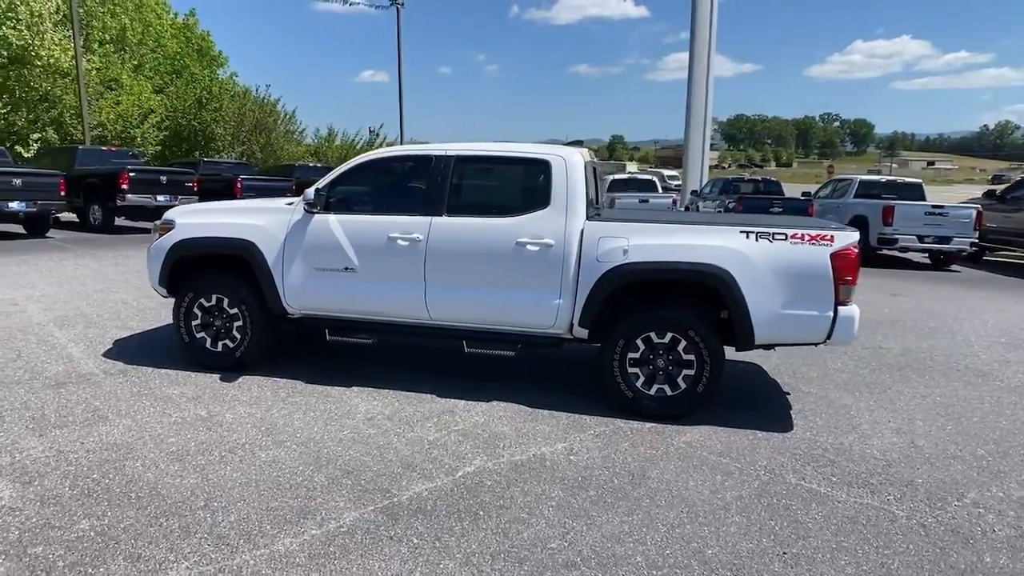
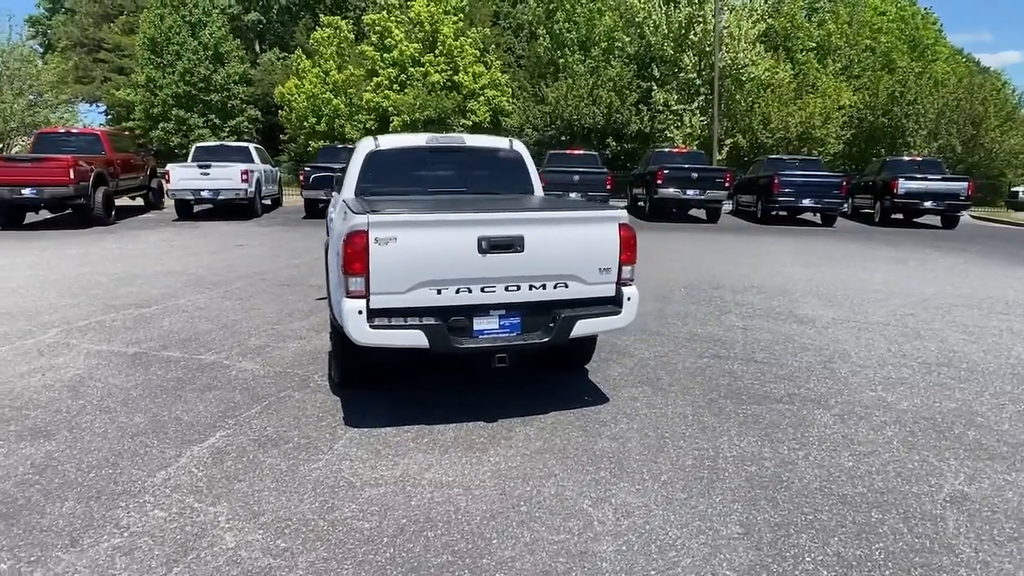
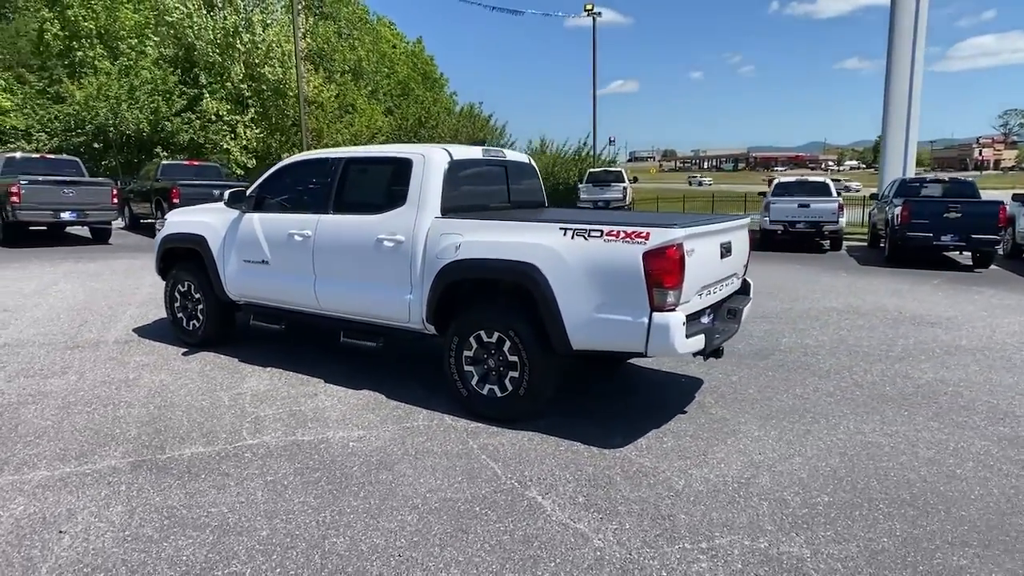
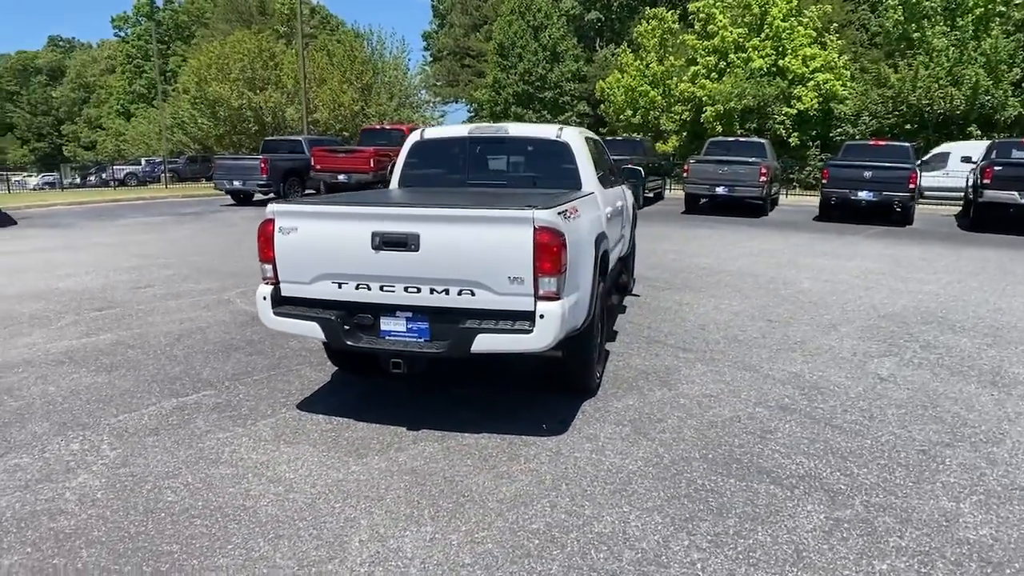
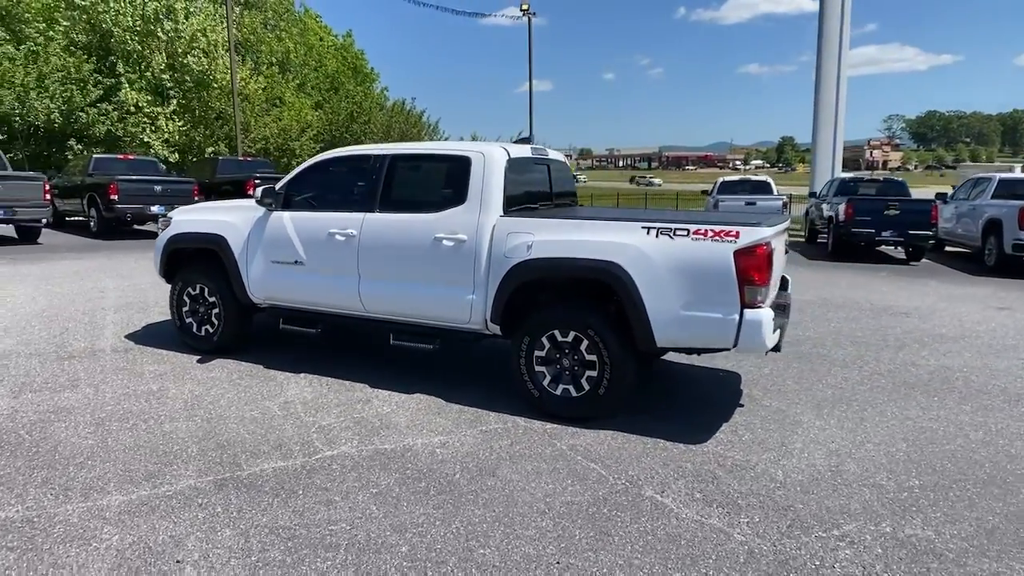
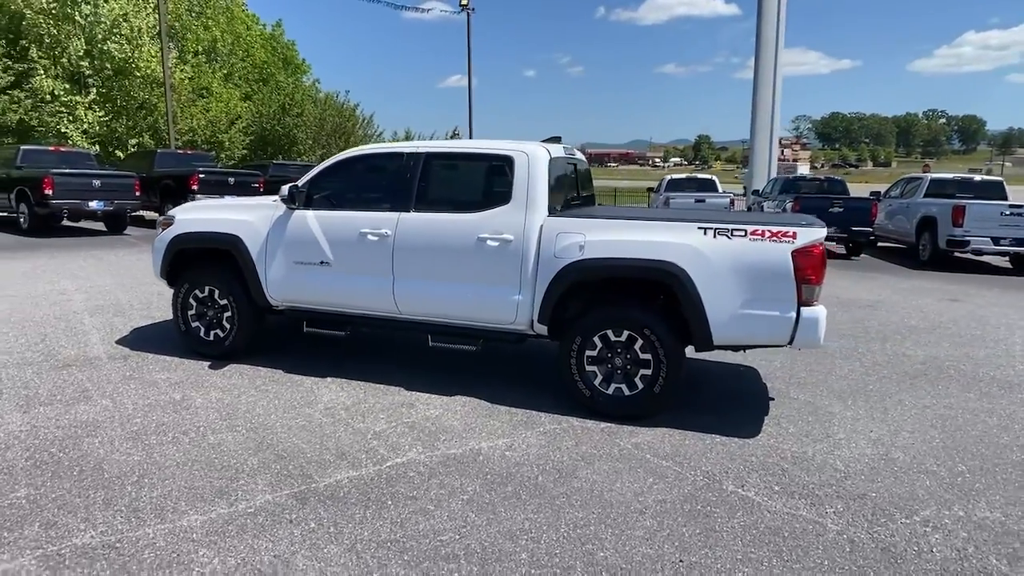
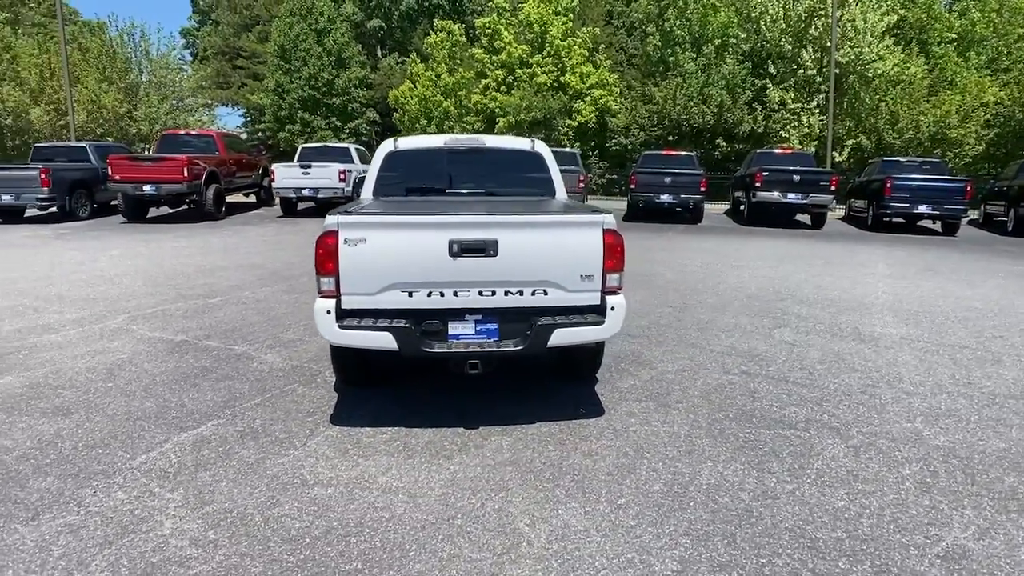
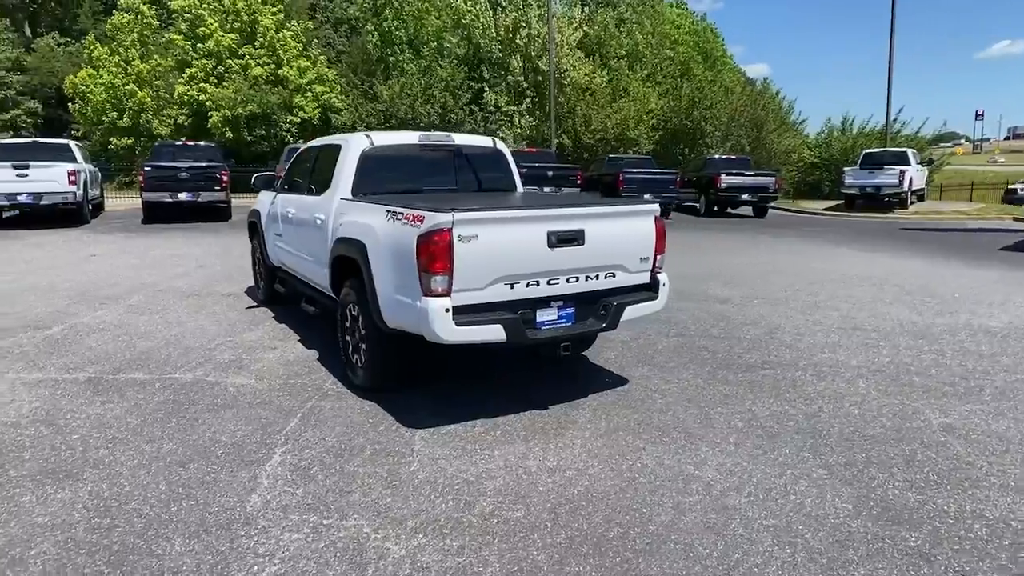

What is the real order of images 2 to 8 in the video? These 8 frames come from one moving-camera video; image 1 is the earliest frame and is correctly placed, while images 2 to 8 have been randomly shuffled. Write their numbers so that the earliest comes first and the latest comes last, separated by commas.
6, 5, 3, 8, 2, 7, 4
